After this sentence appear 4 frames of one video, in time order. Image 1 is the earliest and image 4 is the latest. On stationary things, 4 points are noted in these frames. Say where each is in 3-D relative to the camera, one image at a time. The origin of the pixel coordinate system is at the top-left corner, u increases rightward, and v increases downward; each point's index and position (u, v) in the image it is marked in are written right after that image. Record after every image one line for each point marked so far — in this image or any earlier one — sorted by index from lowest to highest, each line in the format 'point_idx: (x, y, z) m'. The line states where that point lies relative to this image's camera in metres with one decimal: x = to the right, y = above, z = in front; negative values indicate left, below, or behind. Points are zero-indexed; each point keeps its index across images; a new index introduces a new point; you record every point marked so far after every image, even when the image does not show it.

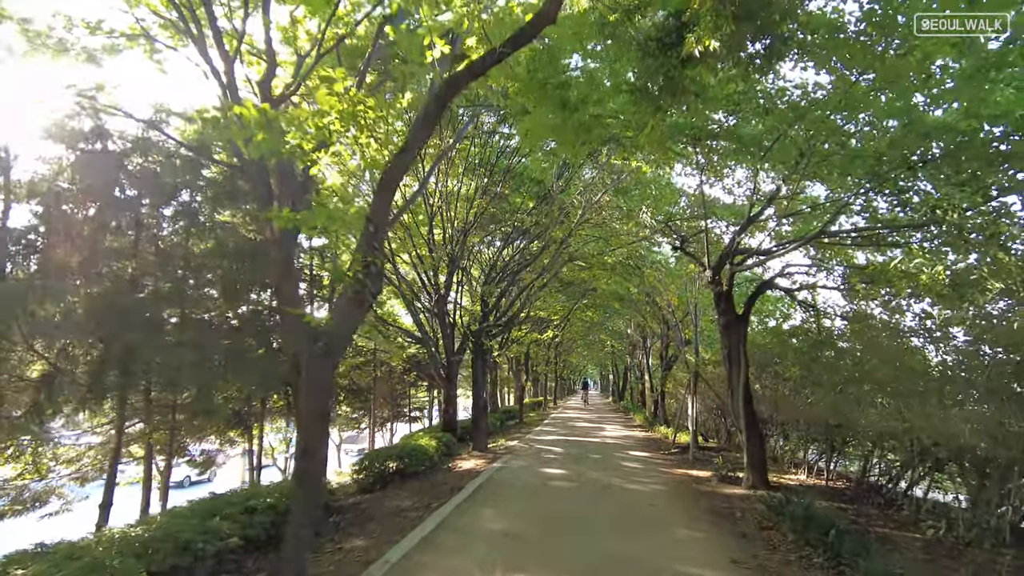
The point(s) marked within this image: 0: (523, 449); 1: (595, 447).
0: (+0.2, -3.3, +13.2) m
1: (+1.7, -3.3, +13.3) m
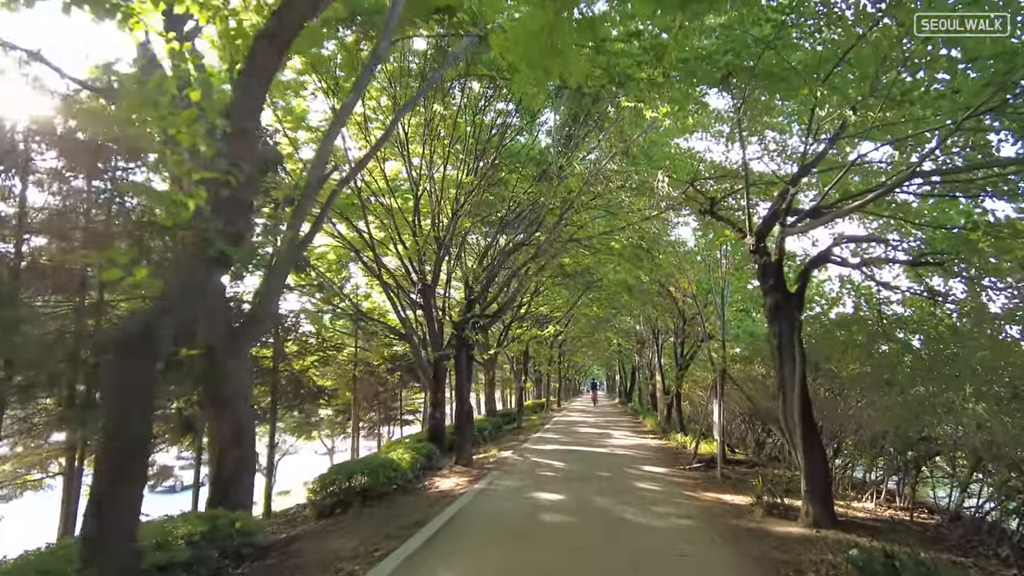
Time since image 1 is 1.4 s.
0: (+0.1, -3.0, +11.1) m
1: (+1.6, -3.0, +11.2) m
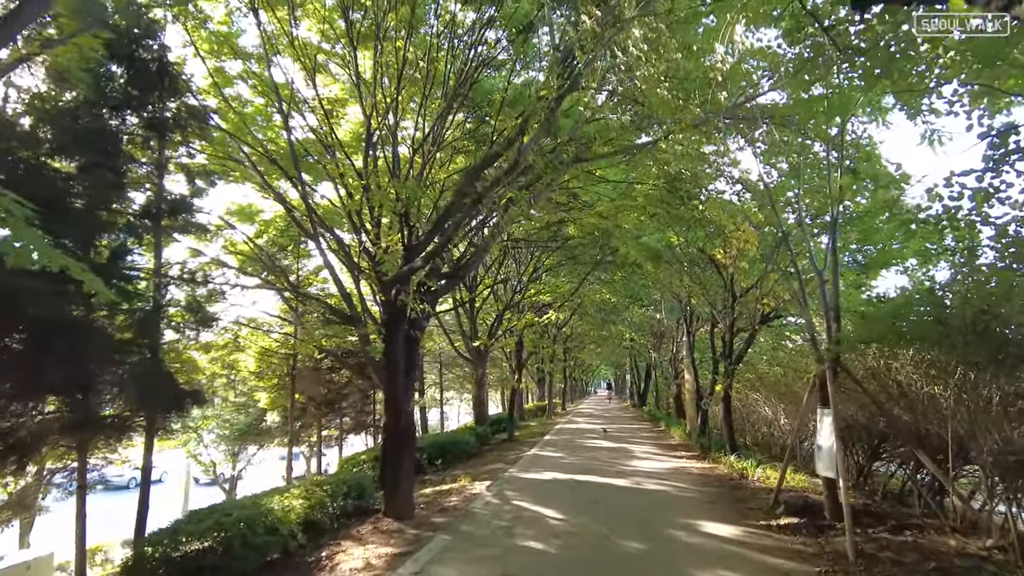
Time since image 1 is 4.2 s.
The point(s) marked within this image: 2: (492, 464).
0: (-0.3, -2.4, +6.9) m
1: (+1.2, -2.4, +6.9) m
2: (-0.4, -3.2, +11.6) m
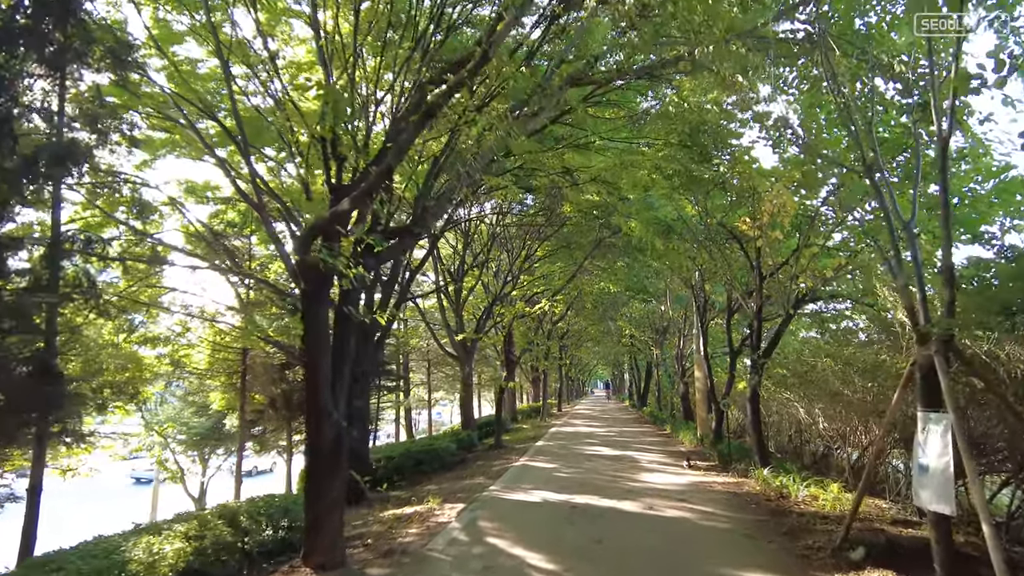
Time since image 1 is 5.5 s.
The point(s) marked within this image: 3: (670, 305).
0: (-0.5, -2.1, +5.0) m
1: (+1.0, -2.1, +5.0) m
2: (-0.6, -2.9, +9.7) m
3: (+4.5, -0.5, +19.0) m
